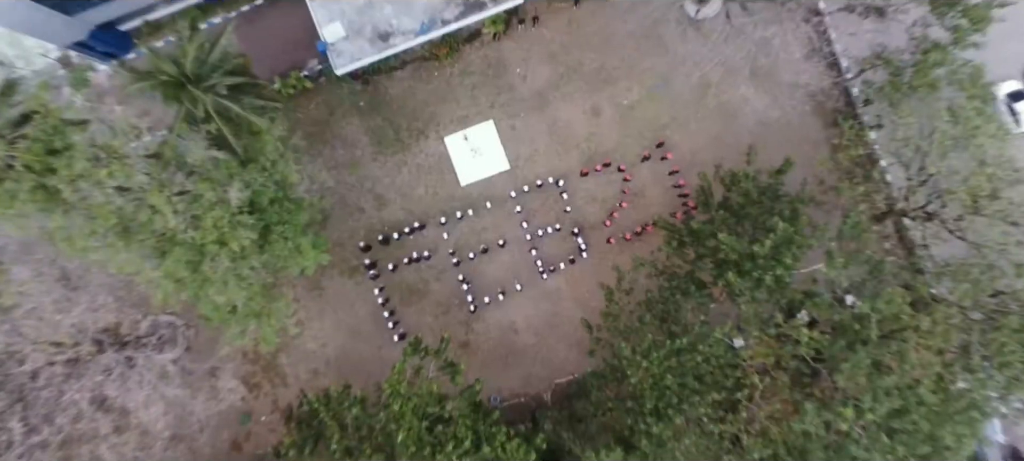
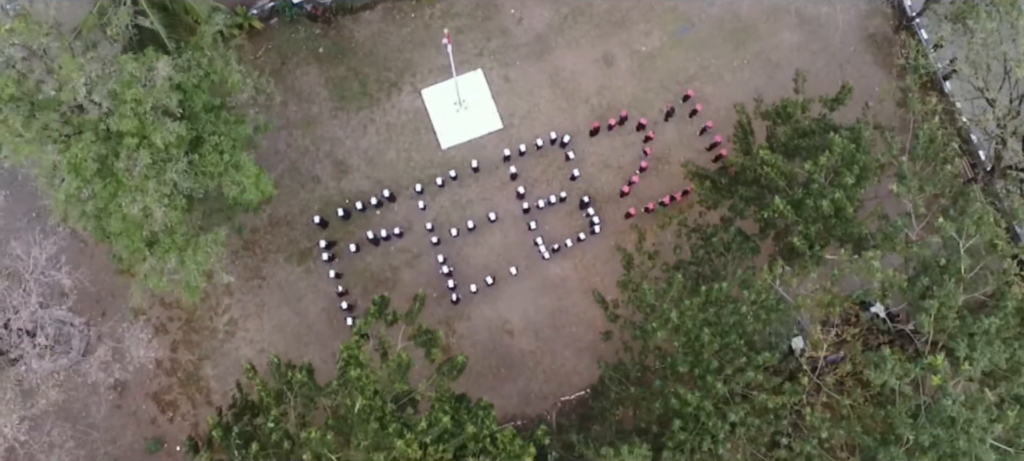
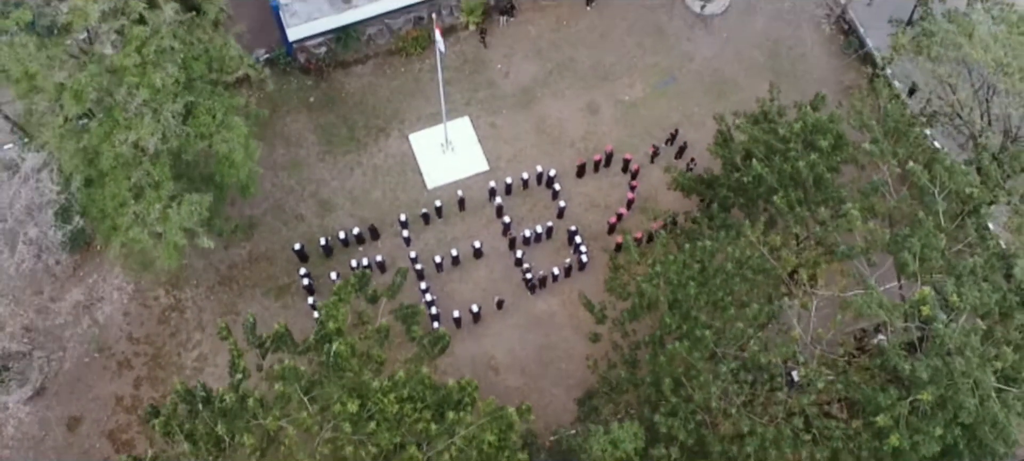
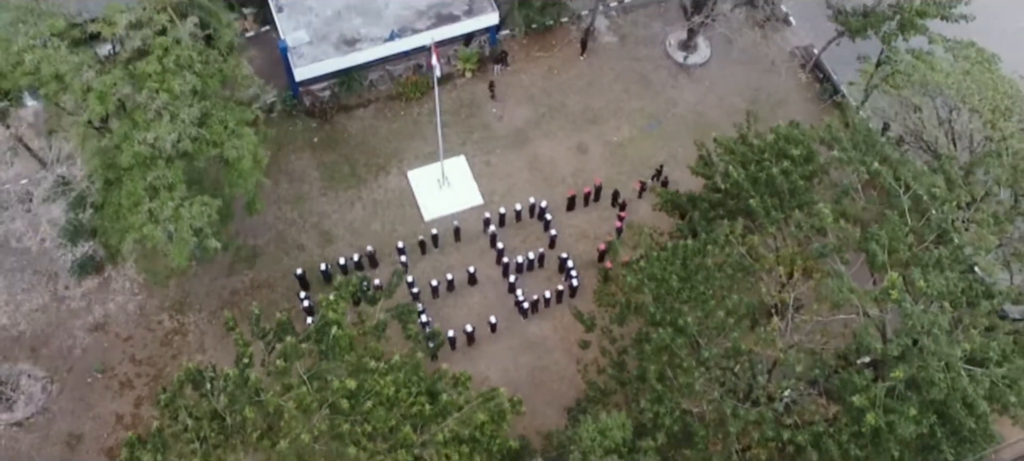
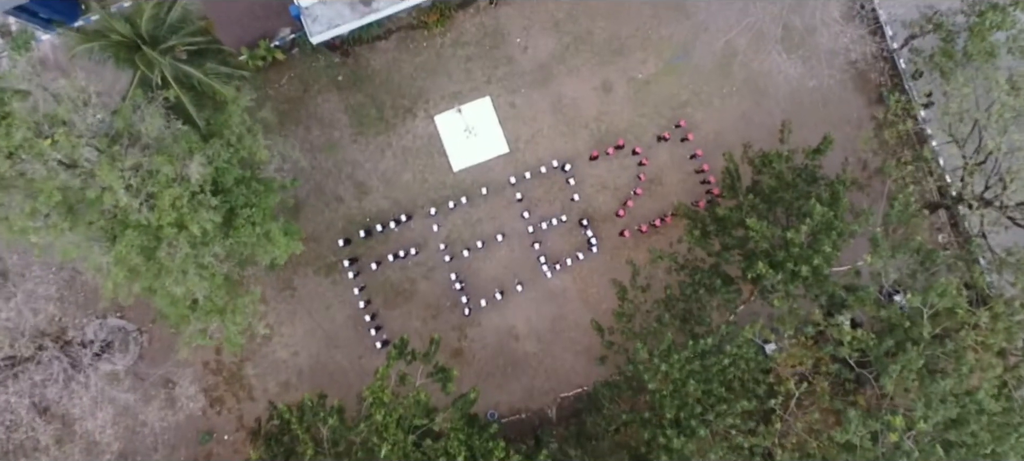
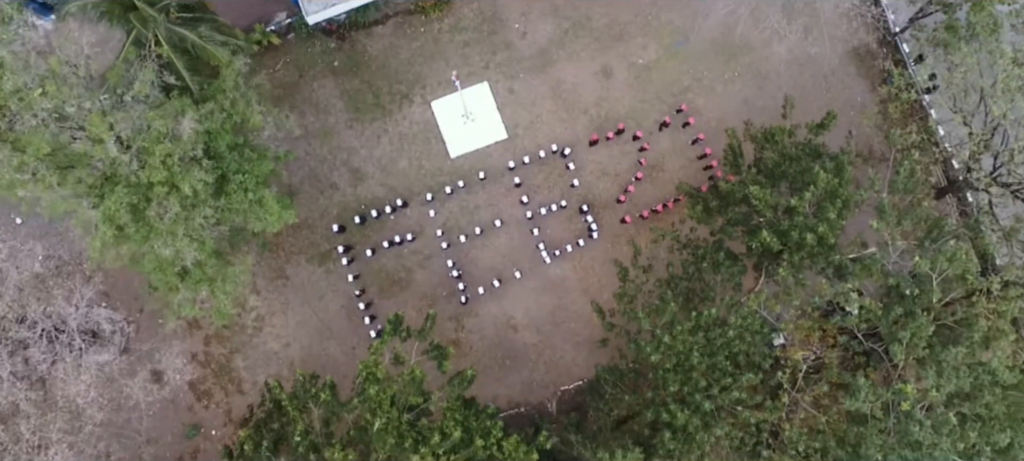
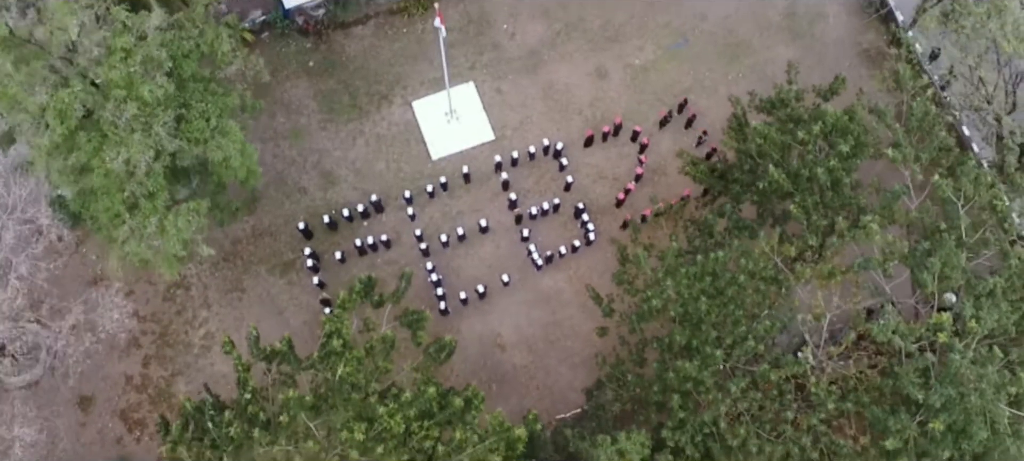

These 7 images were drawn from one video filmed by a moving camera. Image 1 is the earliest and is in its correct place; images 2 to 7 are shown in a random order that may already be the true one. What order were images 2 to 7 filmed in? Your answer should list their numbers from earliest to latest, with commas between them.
5, 6, 2, 7, 3, 4
